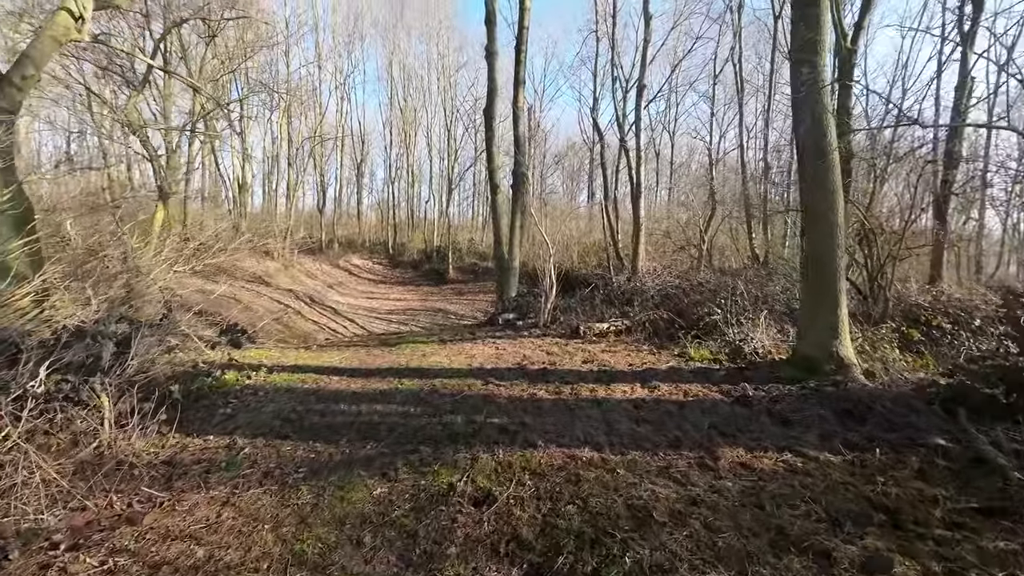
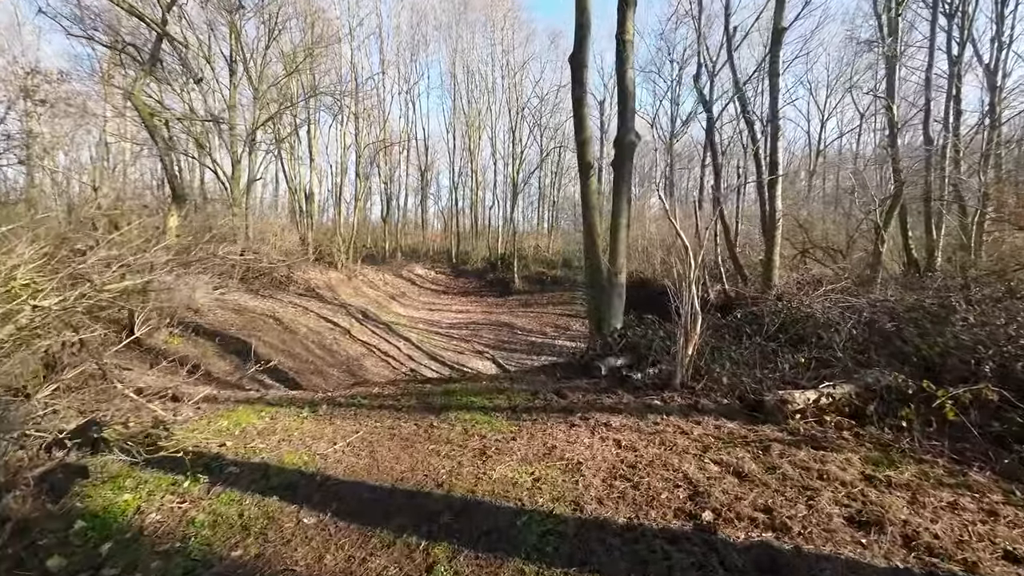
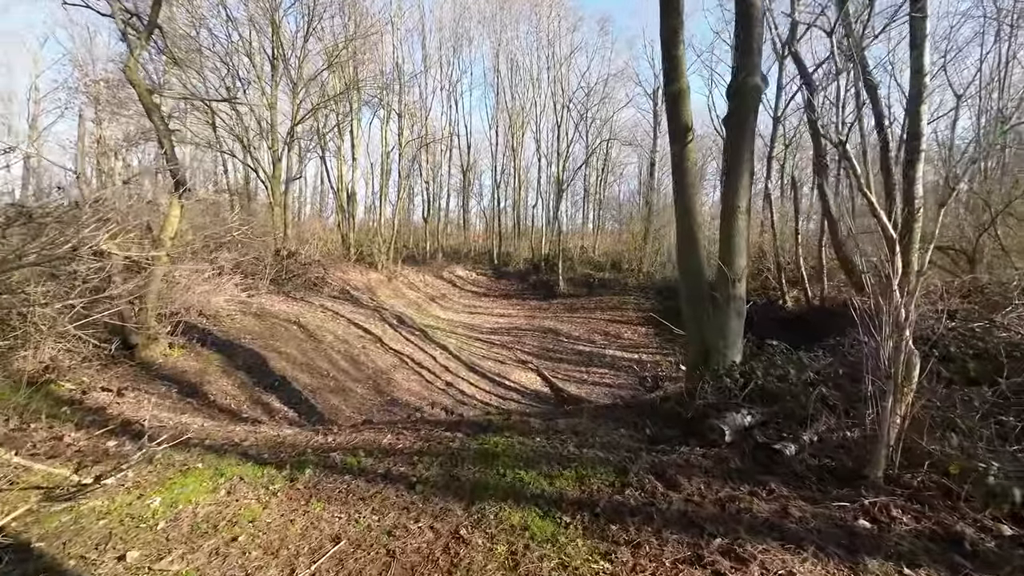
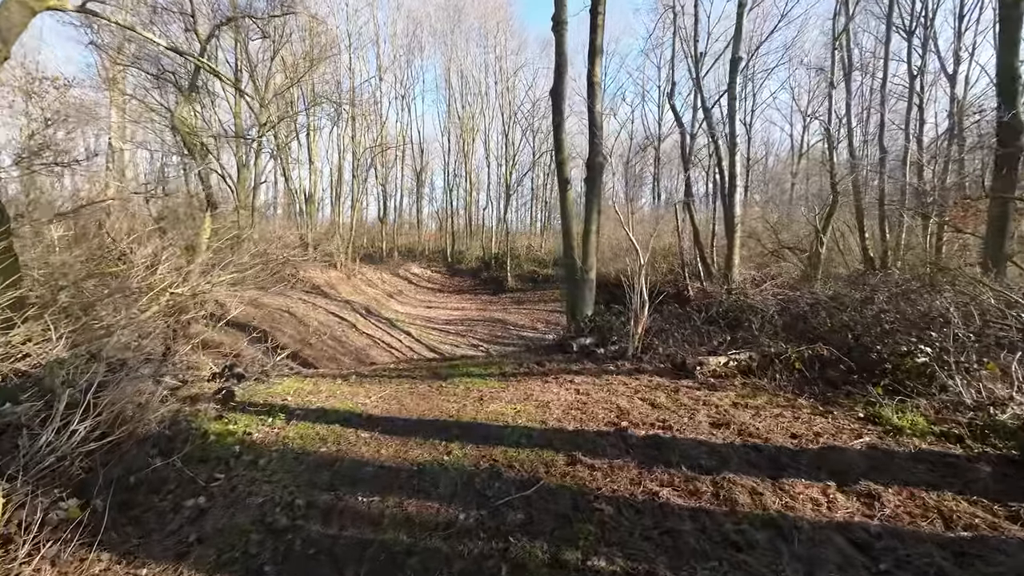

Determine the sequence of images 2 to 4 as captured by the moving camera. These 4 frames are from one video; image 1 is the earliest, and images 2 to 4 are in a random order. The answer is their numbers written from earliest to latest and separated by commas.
4, 2, 3
